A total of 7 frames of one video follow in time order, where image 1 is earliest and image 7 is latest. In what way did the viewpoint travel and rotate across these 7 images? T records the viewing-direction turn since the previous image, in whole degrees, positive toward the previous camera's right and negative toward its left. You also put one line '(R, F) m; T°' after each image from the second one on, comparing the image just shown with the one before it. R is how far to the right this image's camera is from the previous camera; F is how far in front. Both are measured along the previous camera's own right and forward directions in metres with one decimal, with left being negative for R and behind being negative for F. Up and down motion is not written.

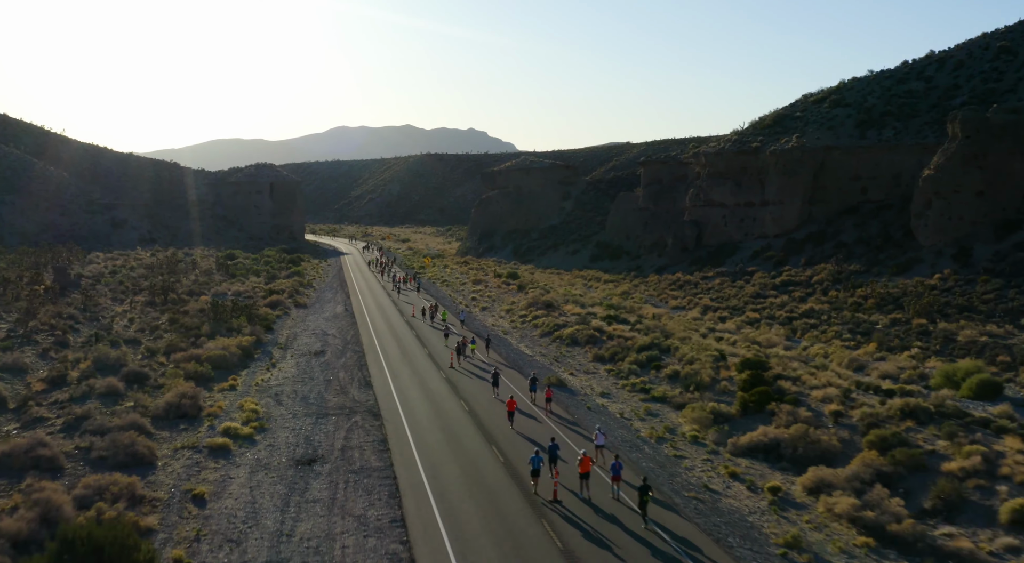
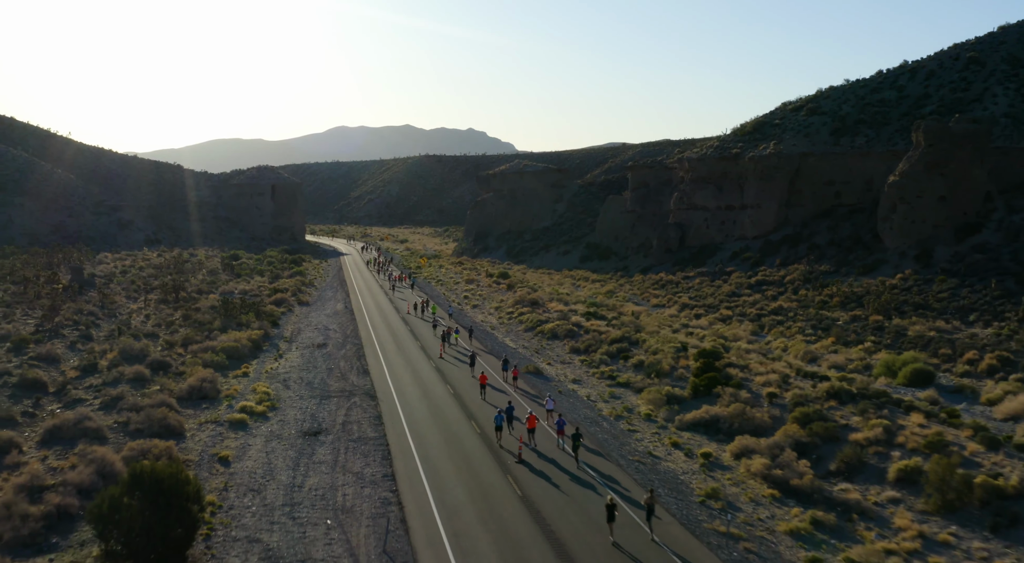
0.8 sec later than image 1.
(+0.6, -2.5) m; 0°
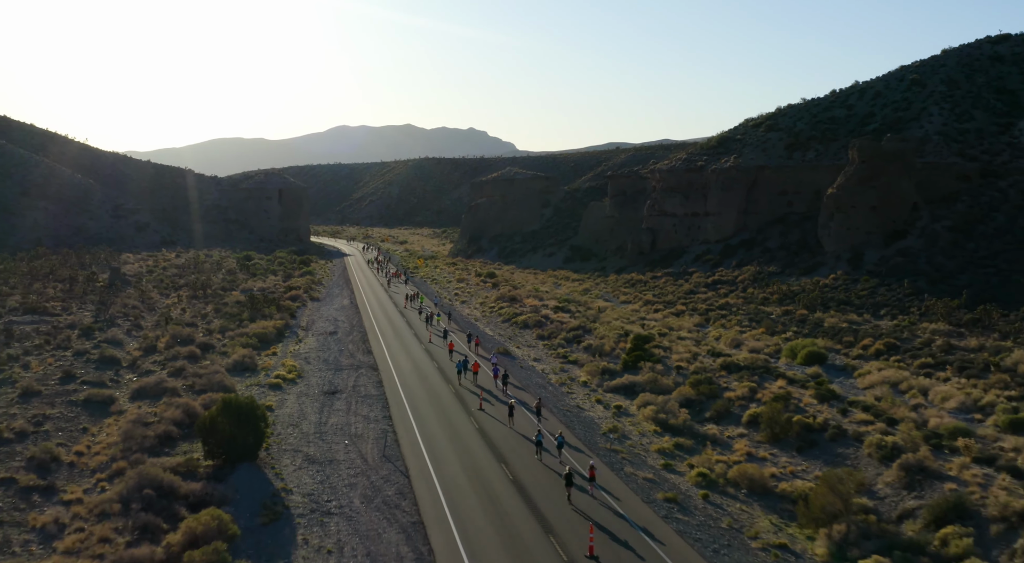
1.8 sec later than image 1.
(+1.1, -5.9) m; 0°
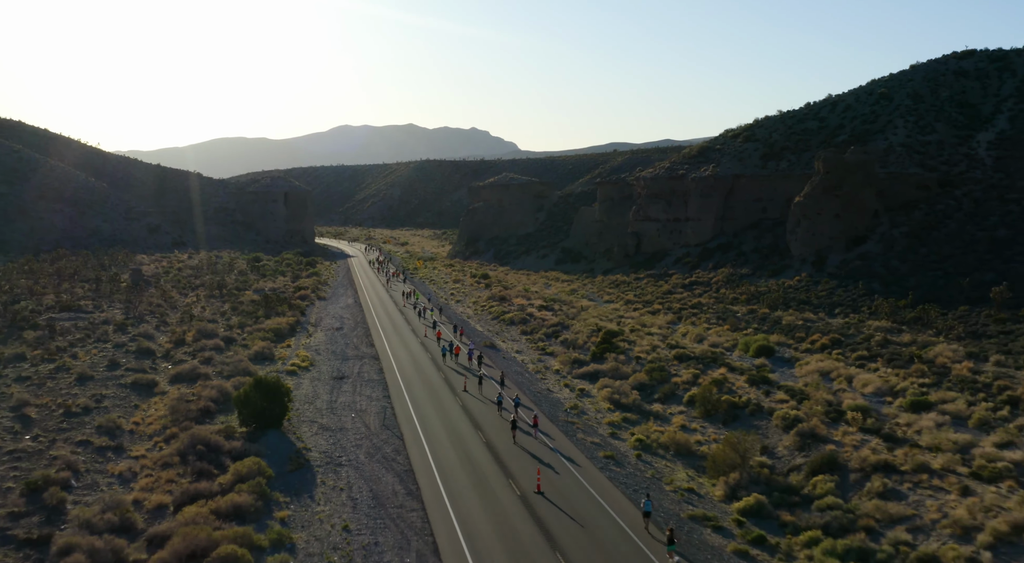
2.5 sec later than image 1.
(+0.8, -4.0) m; 0°
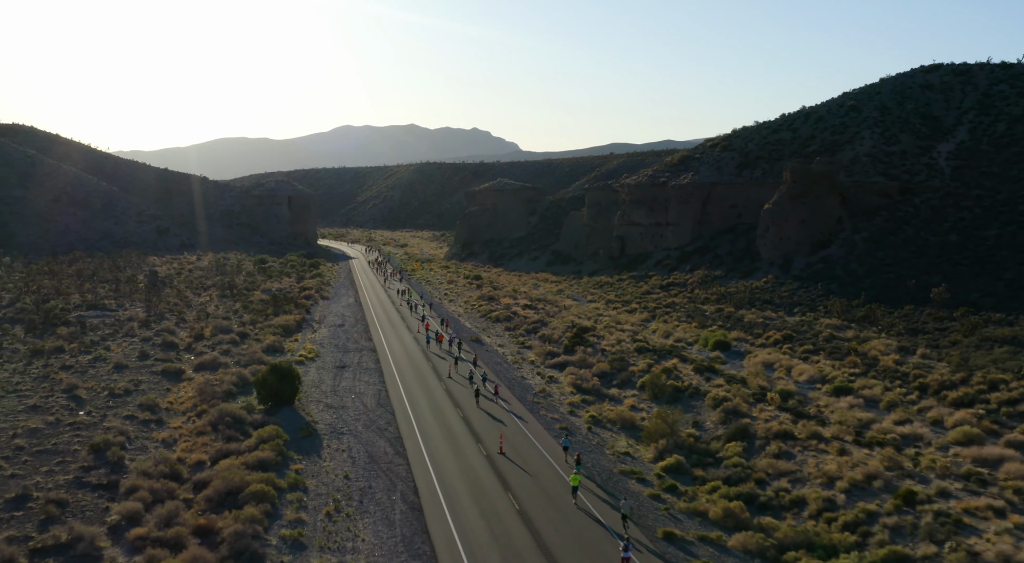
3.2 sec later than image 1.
(+1.0, -4.0) m; 0°
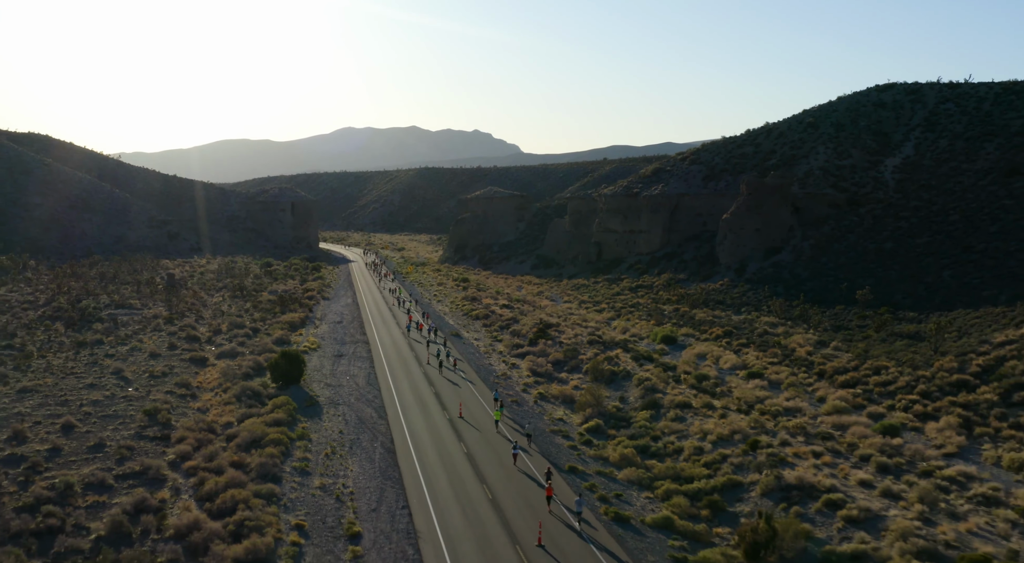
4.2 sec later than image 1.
(+1.7, -6.0) m; 0°
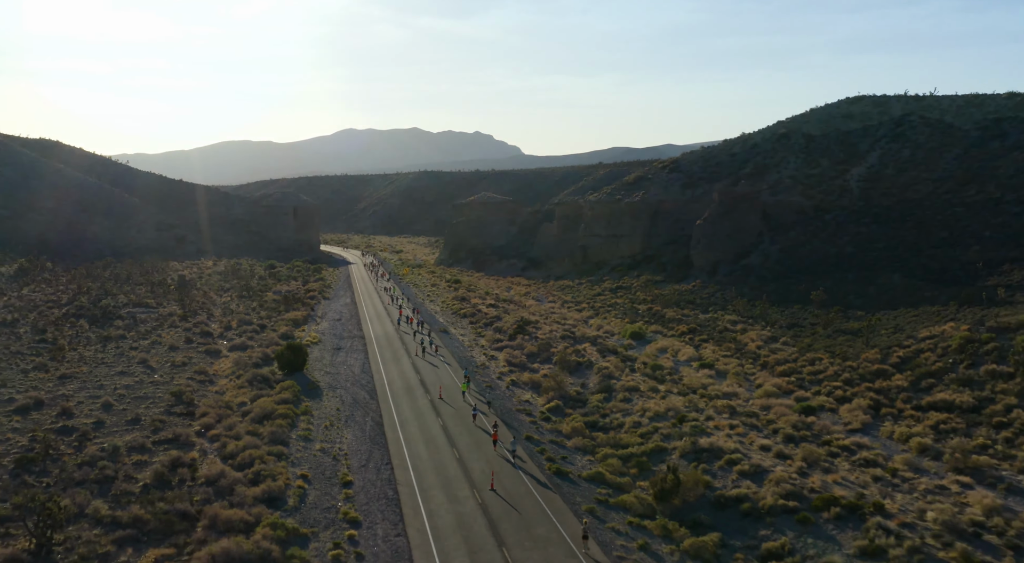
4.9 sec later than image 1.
(+1.3, -4.5) m; 0°
